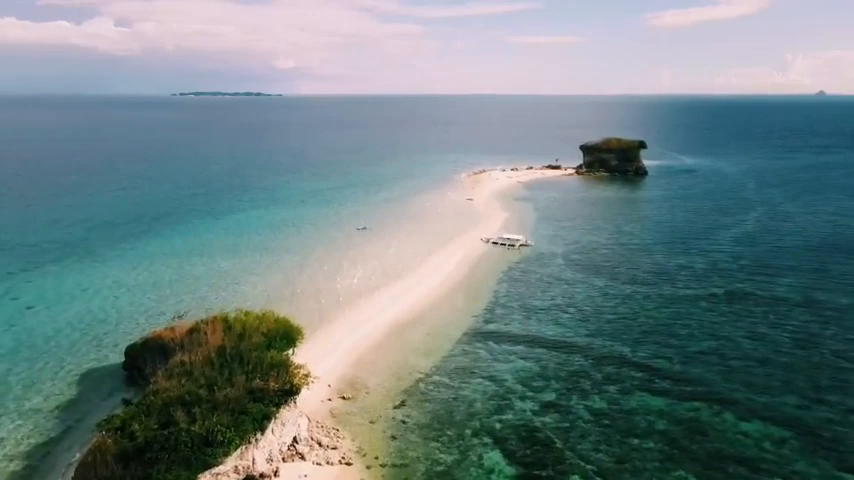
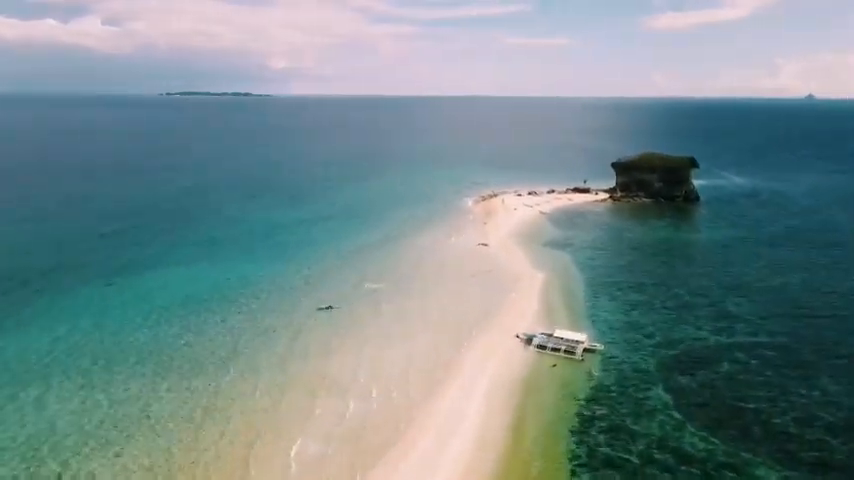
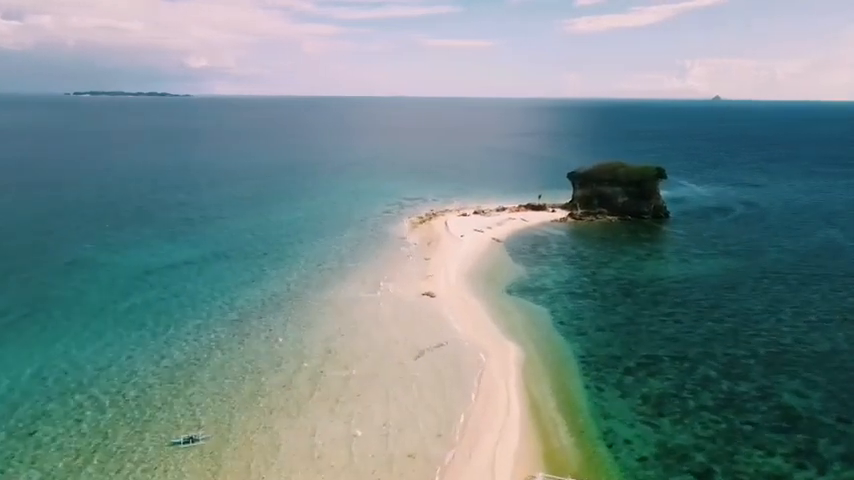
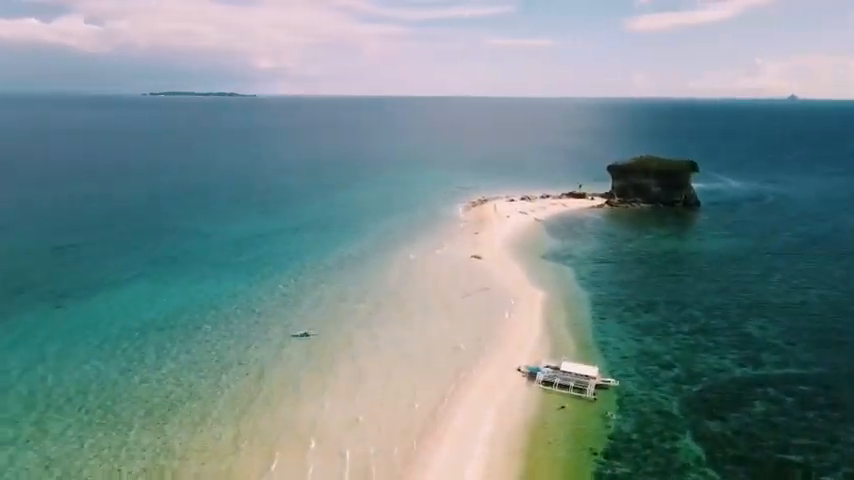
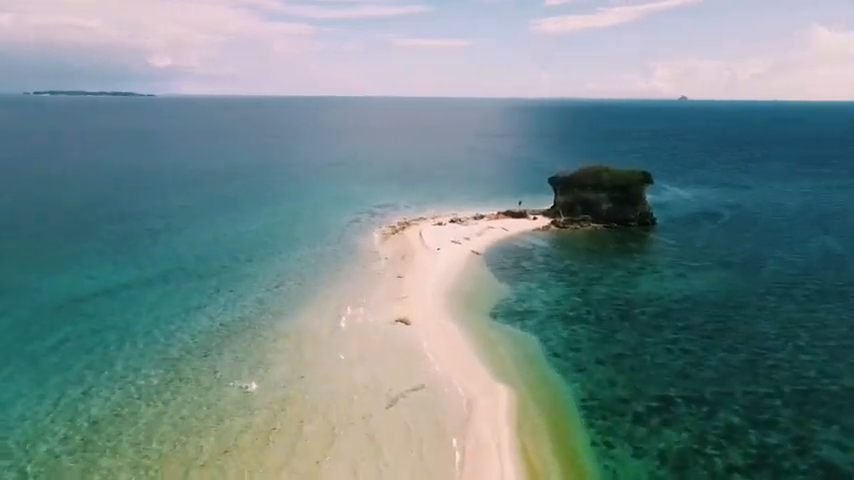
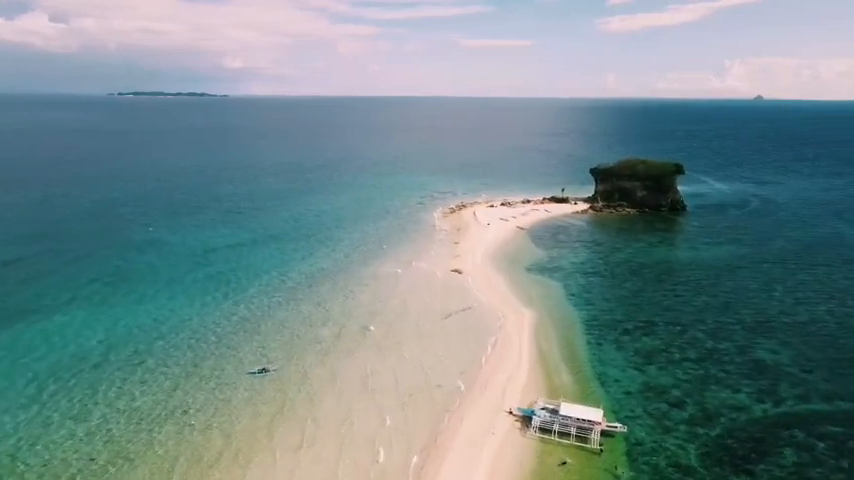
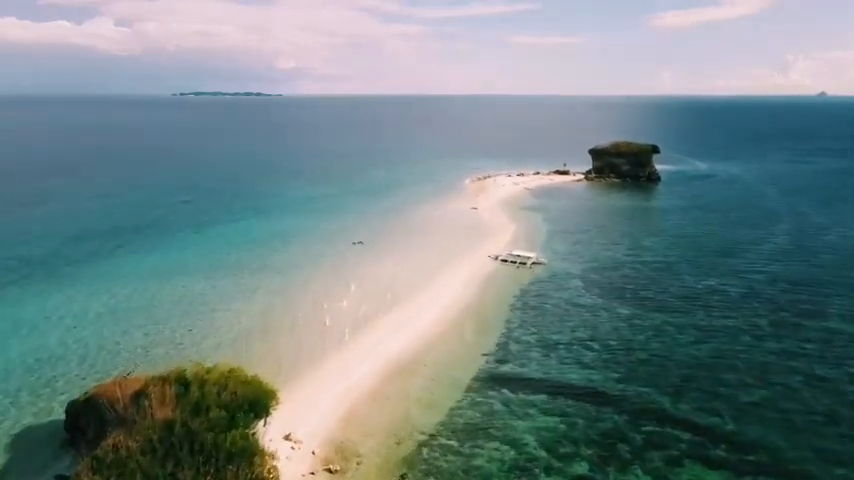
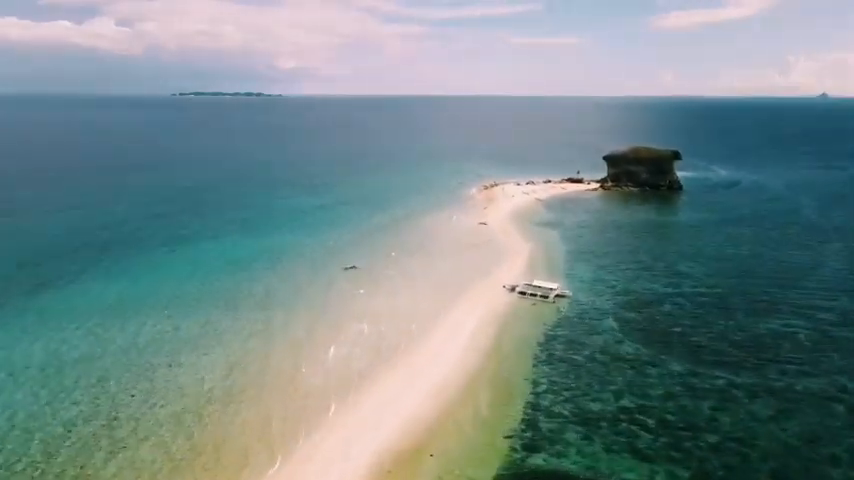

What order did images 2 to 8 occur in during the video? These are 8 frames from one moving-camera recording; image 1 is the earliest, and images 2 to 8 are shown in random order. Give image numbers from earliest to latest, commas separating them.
7, 8, 2, 4, 6, 3, 5
